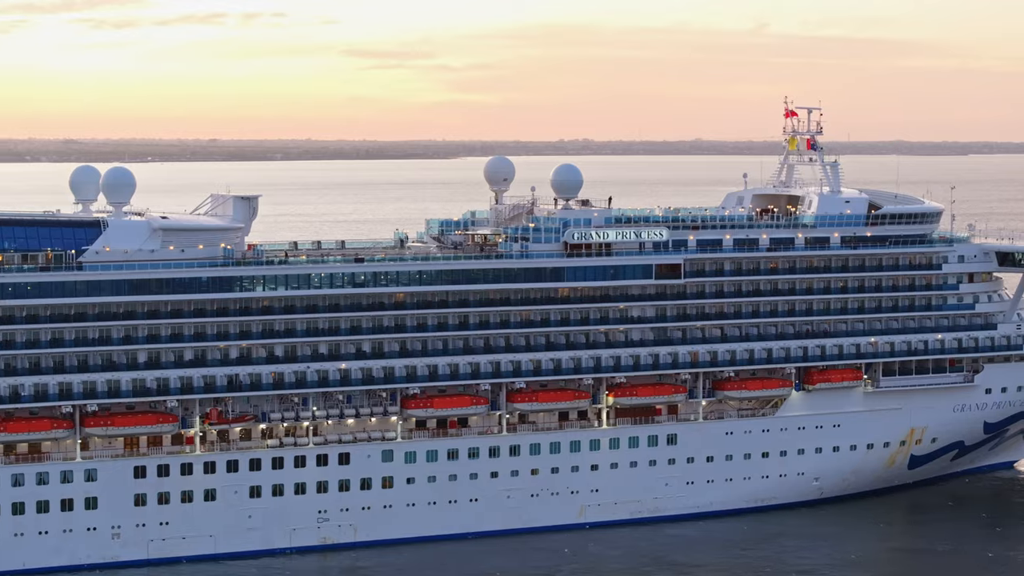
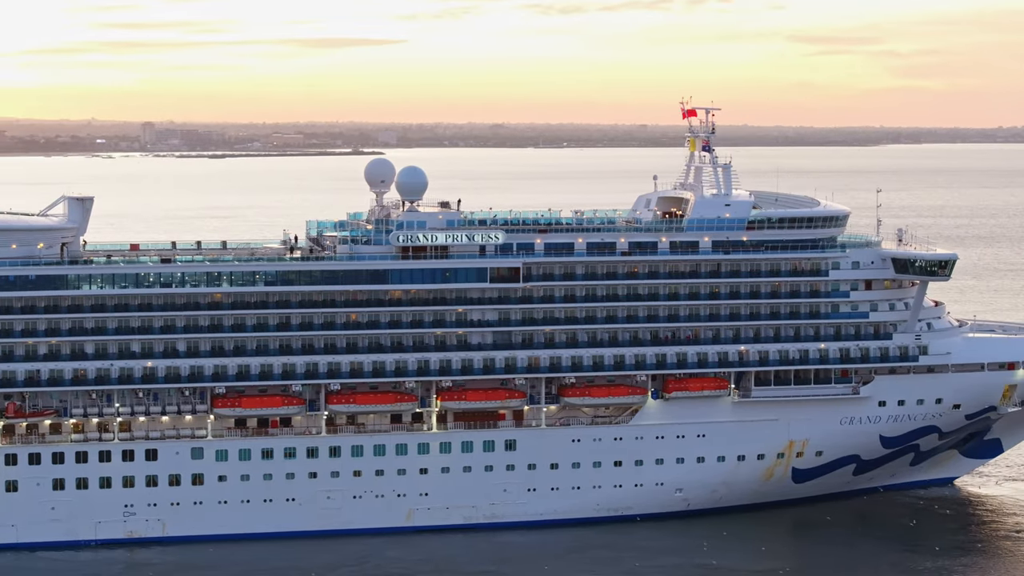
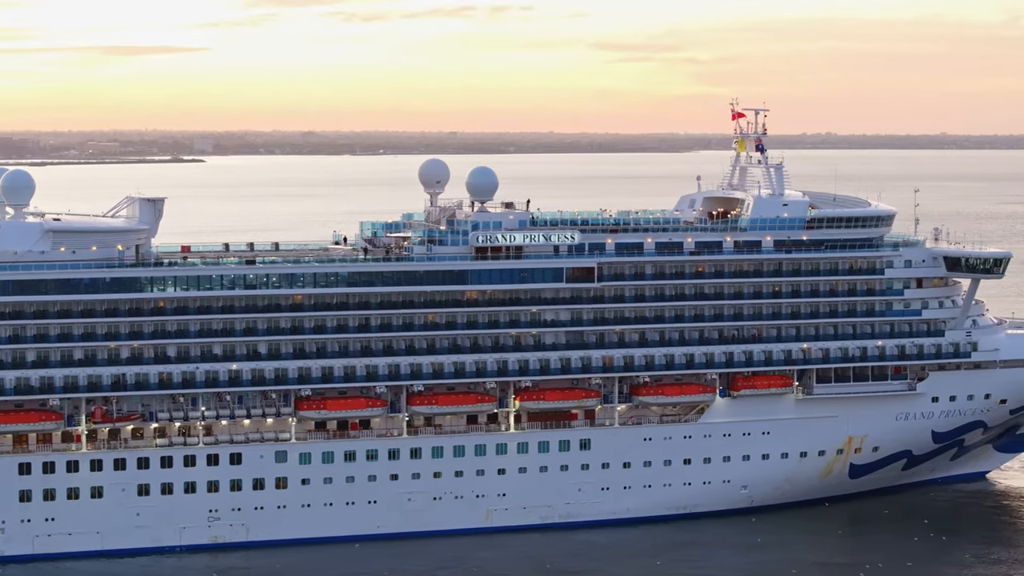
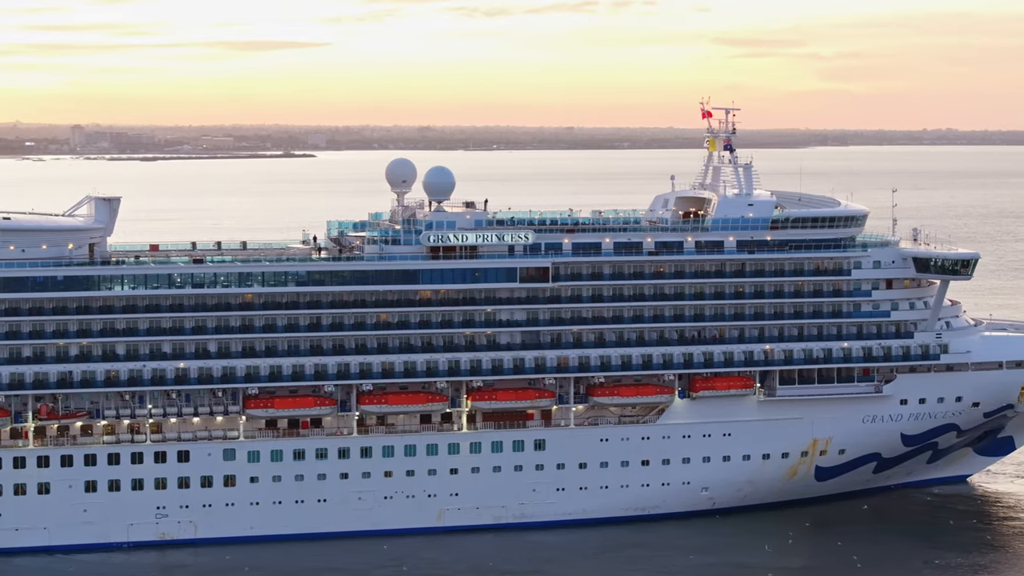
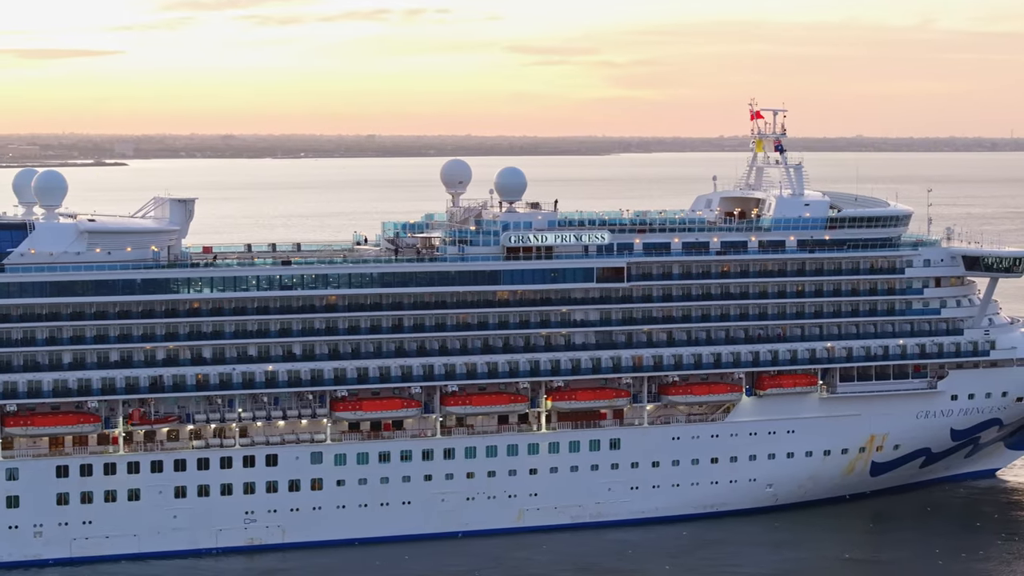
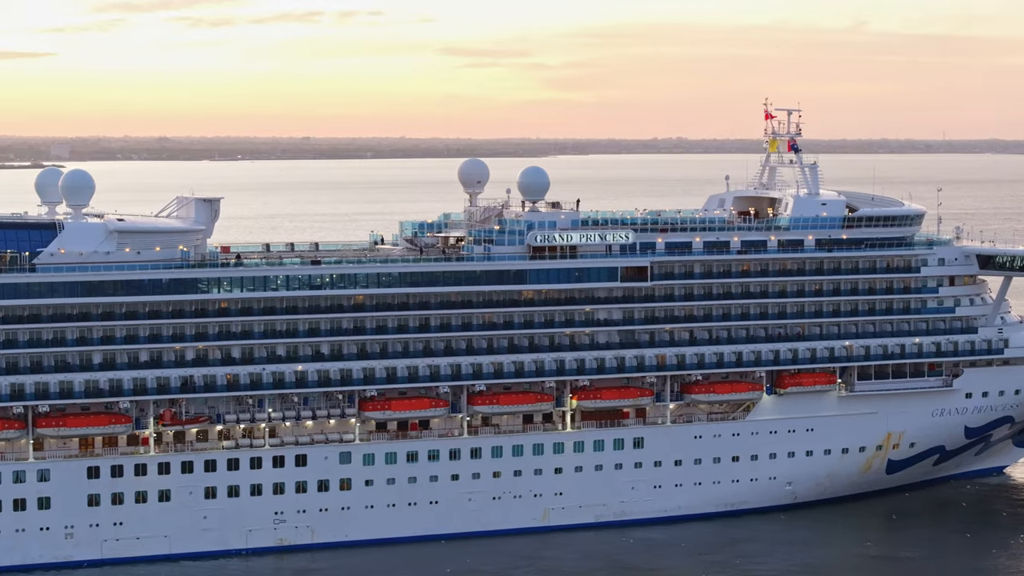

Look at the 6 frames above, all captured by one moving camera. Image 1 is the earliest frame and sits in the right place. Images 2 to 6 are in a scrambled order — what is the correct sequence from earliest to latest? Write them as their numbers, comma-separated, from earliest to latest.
6, 5, 3, 4, 2
